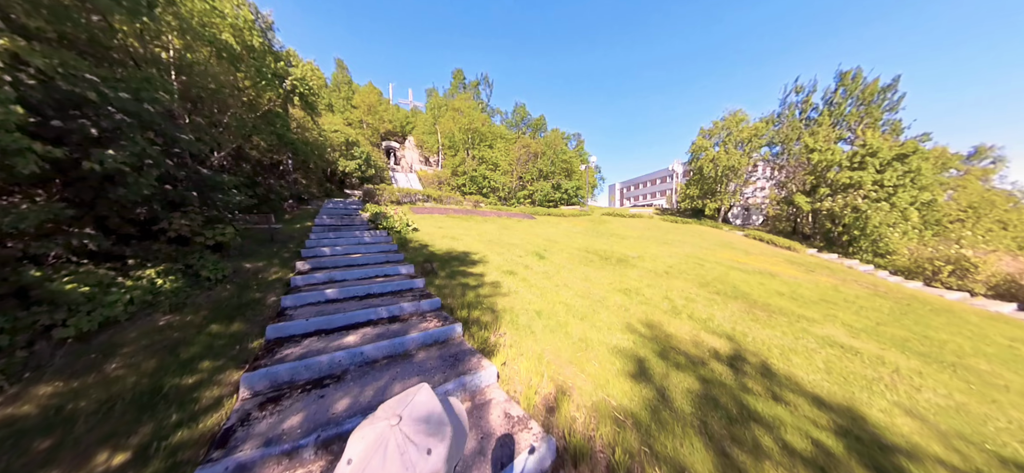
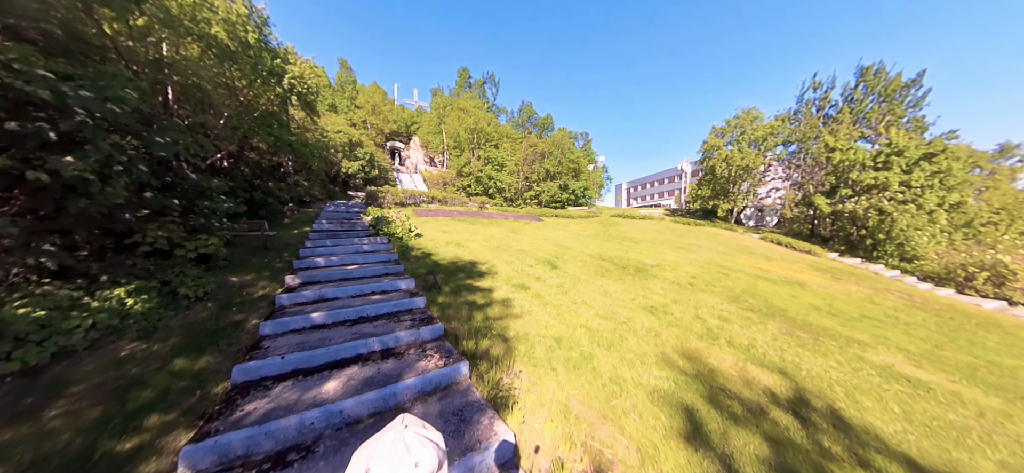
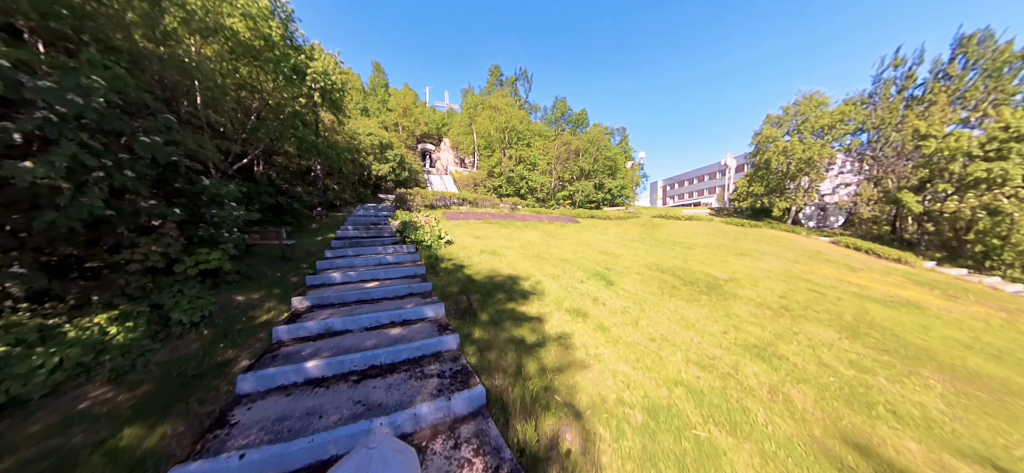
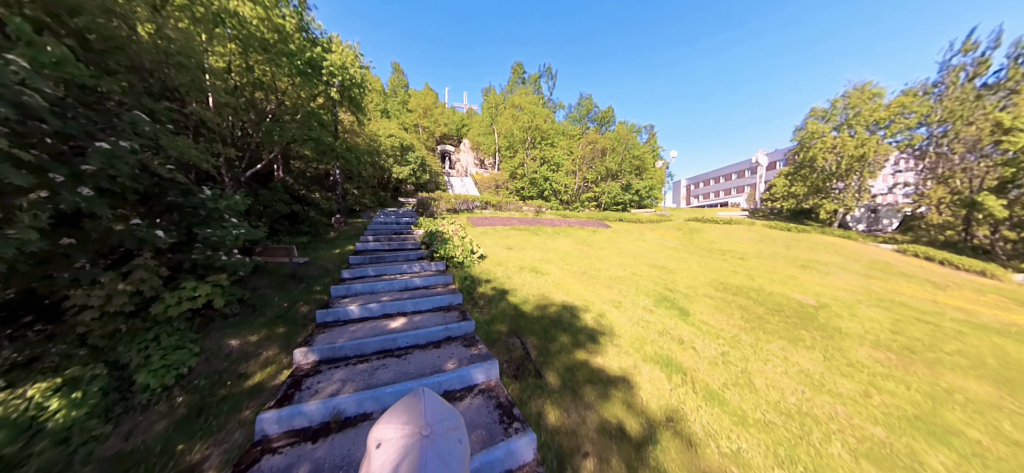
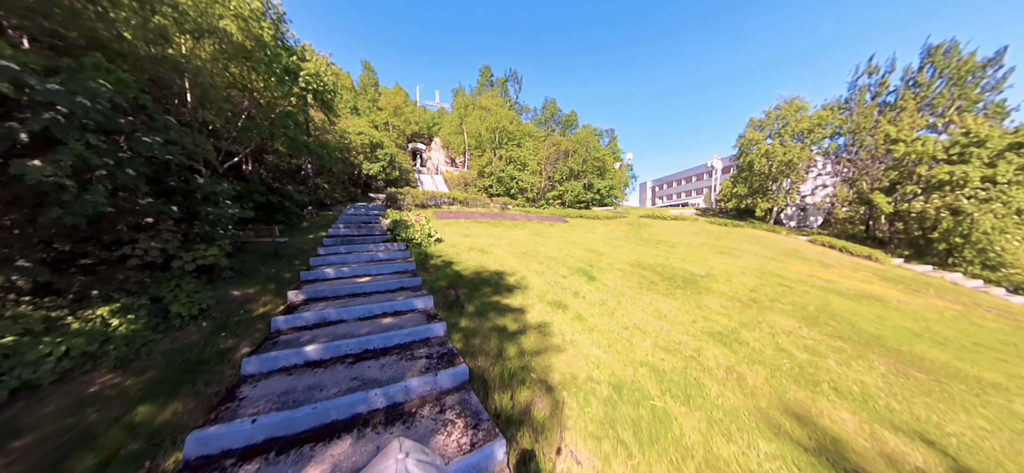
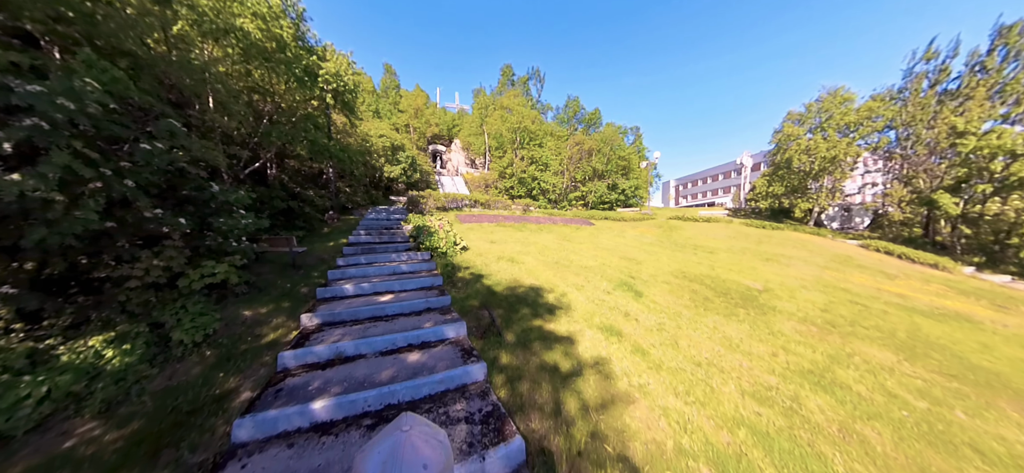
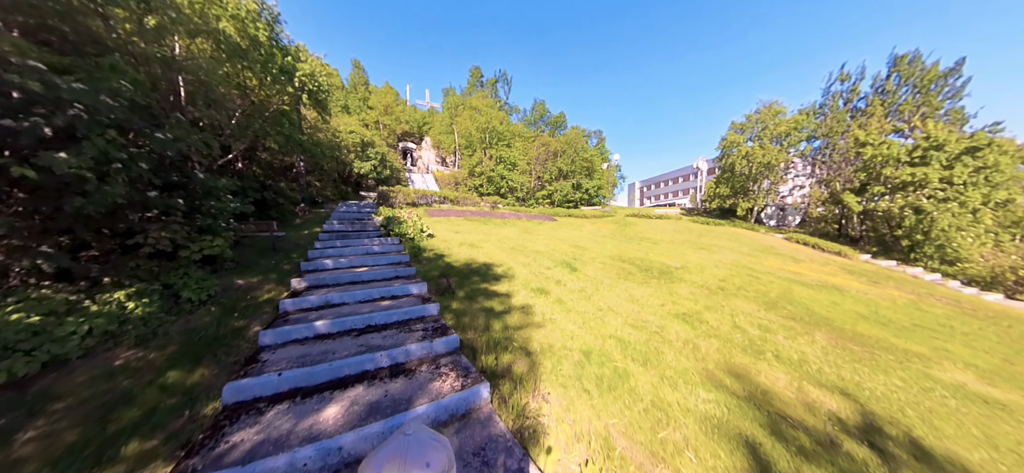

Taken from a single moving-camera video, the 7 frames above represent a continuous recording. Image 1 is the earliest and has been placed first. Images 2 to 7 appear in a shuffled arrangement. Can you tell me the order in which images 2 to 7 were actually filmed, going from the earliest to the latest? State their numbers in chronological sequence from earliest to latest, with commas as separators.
2, 7, 5, 3, 6, 4
